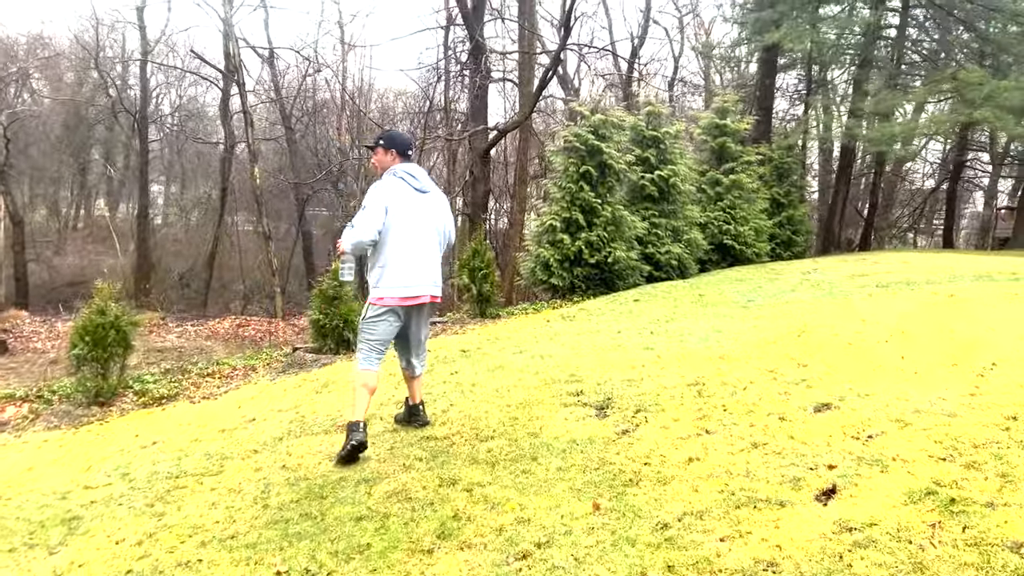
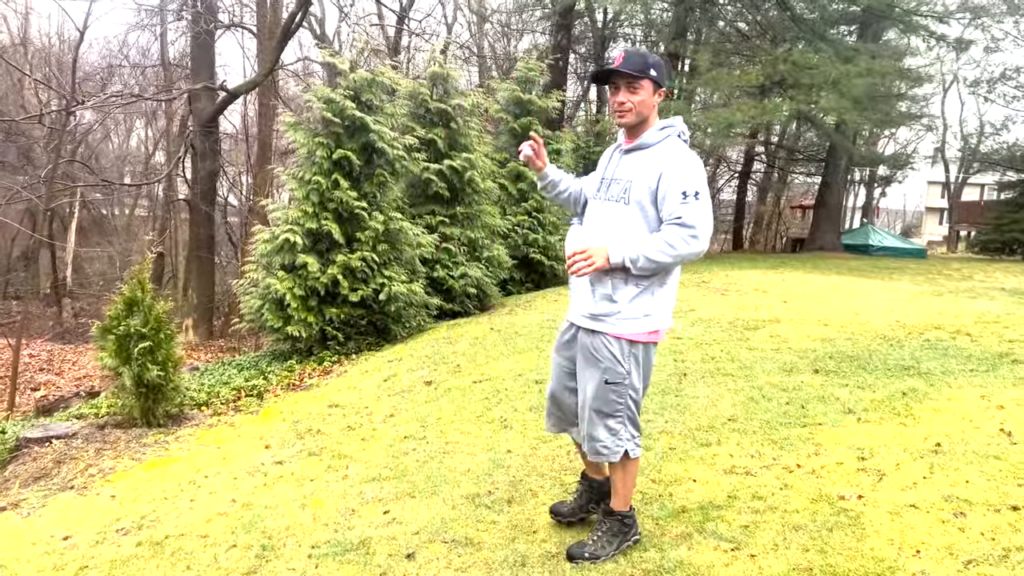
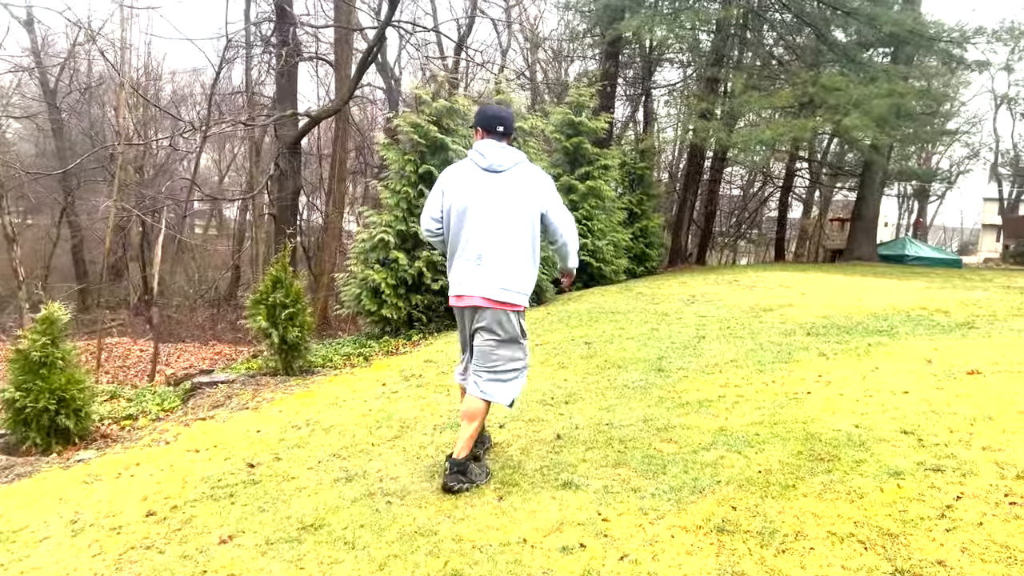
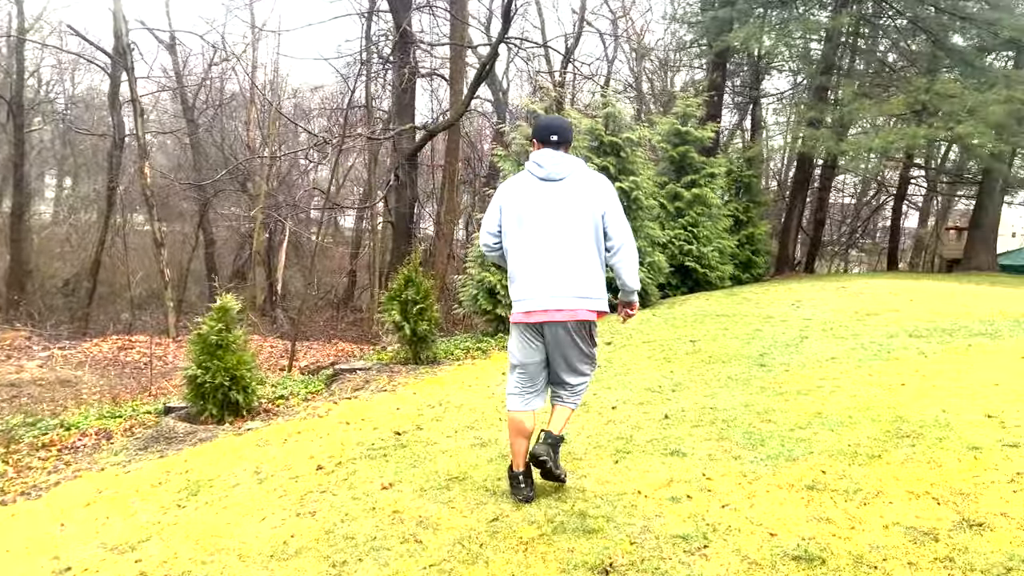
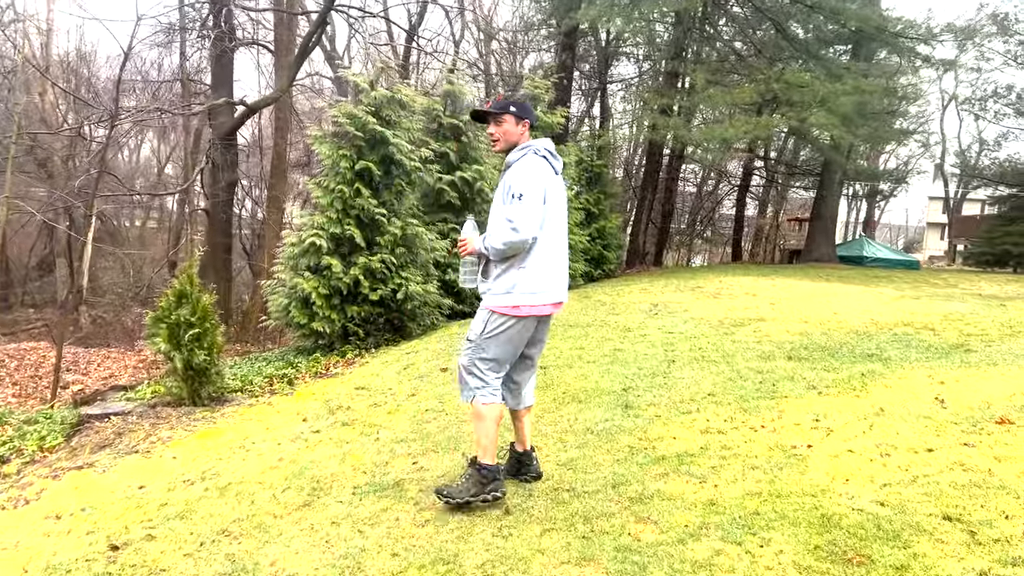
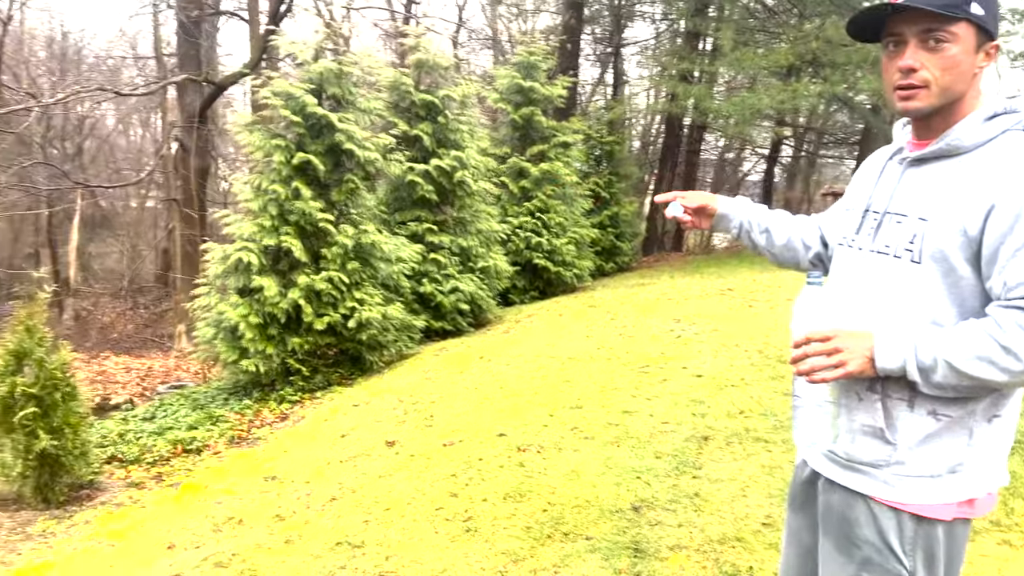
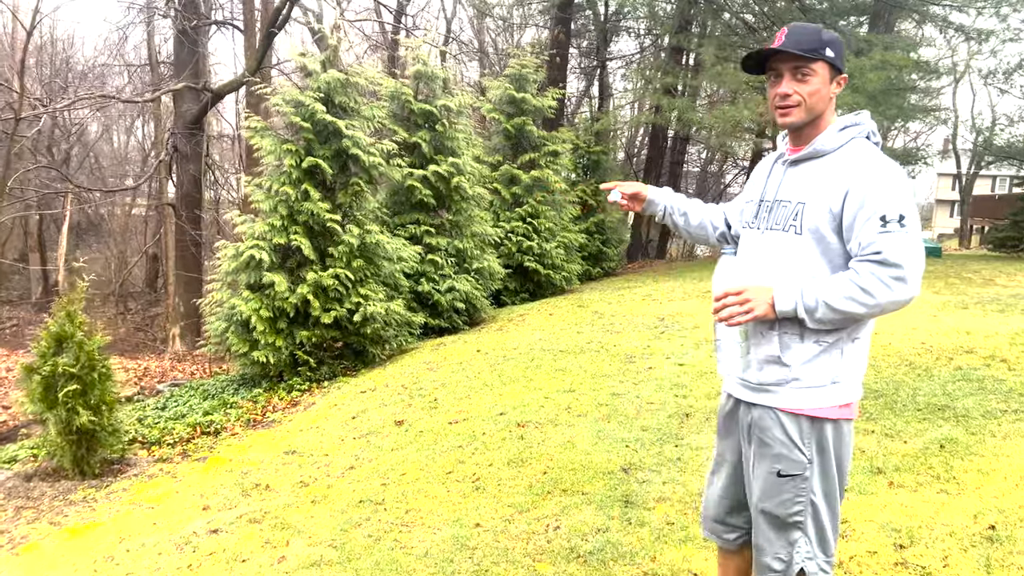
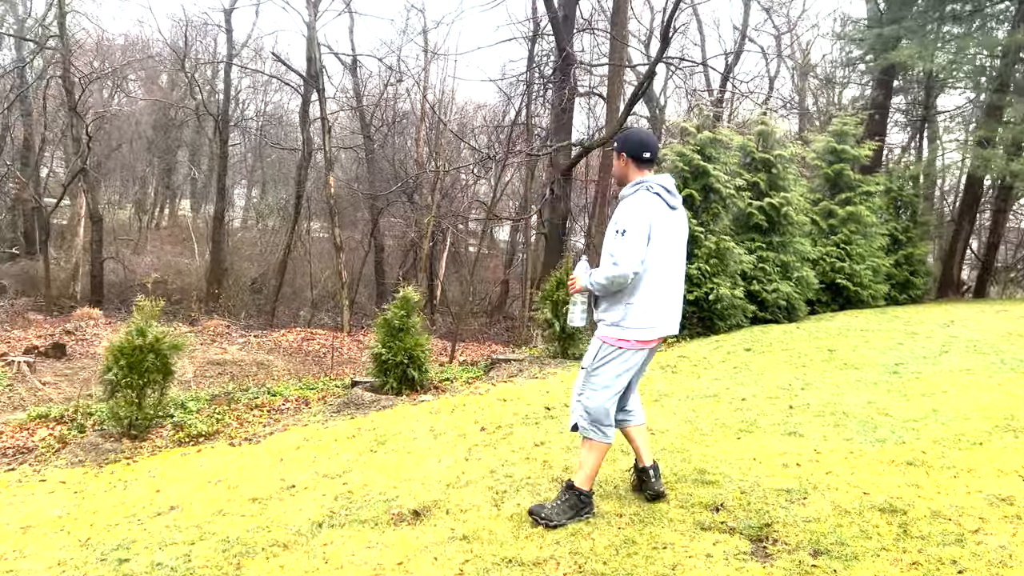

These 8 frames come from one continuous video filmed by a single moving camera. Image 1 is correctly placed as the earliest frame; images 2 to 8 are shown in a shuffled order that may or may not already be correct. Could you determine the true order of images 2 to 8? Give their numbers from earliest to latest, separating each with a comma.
8, 4, 3, 5, 2, 7, 6
